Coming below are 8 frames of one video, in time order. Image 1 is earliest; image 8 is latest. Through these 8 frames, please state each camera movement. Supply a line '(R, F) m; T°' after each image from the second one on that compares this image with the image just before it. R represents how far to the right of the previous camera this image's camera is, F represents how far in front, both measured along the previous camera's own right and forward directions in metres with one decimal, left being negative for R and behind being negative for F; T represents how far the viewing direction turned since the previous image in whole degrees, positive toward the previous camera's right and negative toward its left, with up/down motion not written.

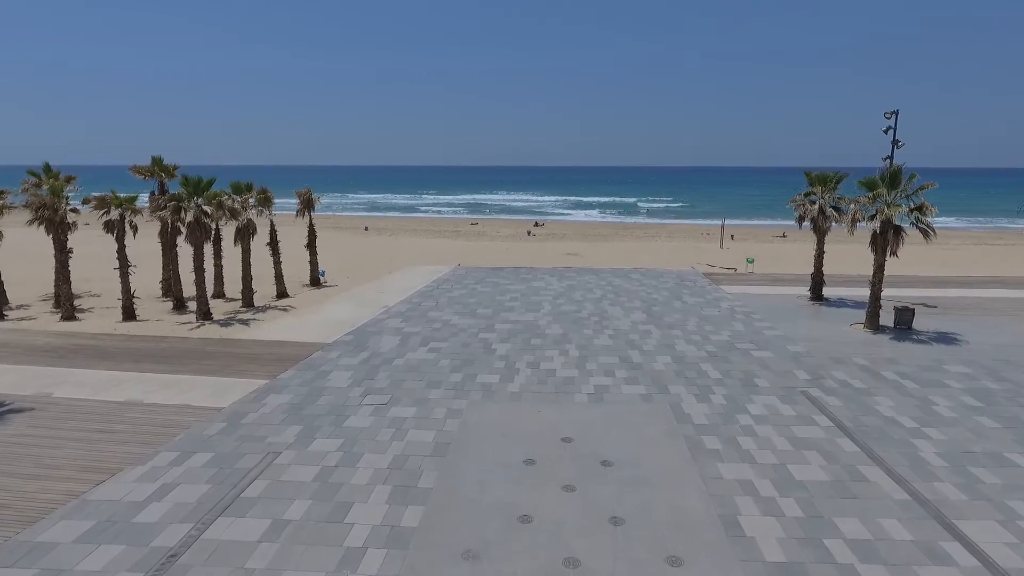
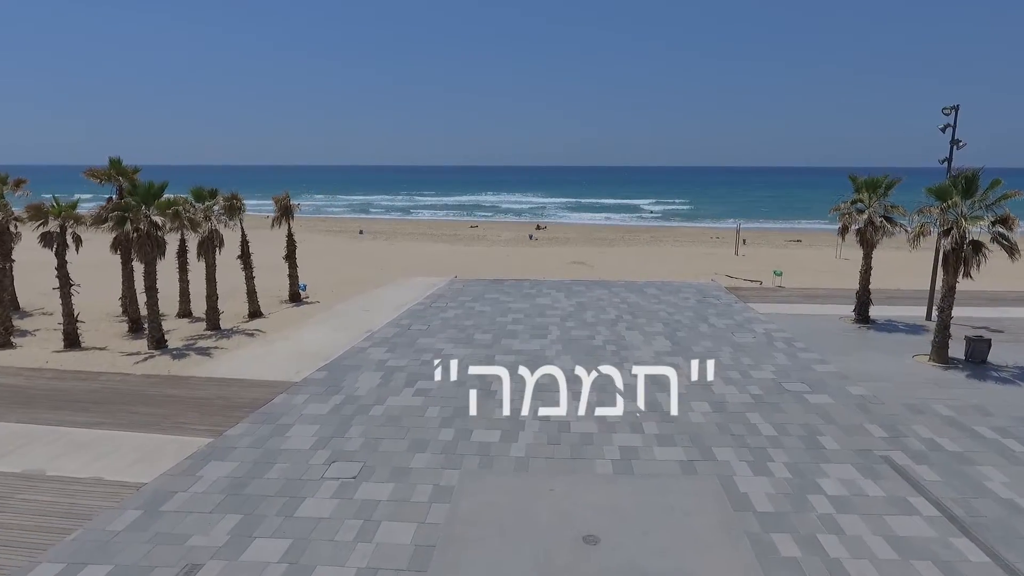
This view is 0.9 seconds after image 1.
(0.0, +1.8) m; 0°
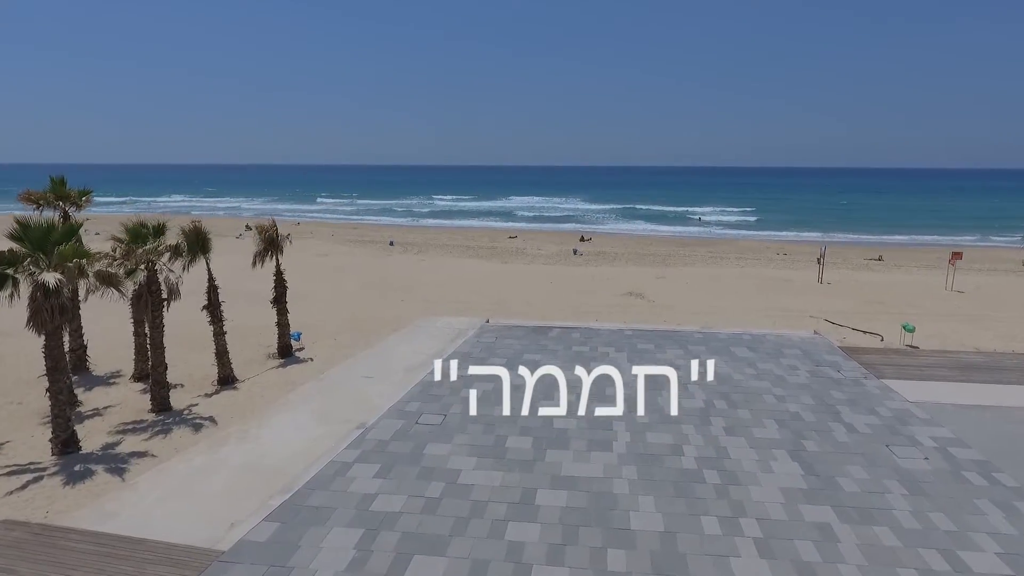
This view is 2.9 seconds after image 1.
(-0.2, +3.6) m; -4°
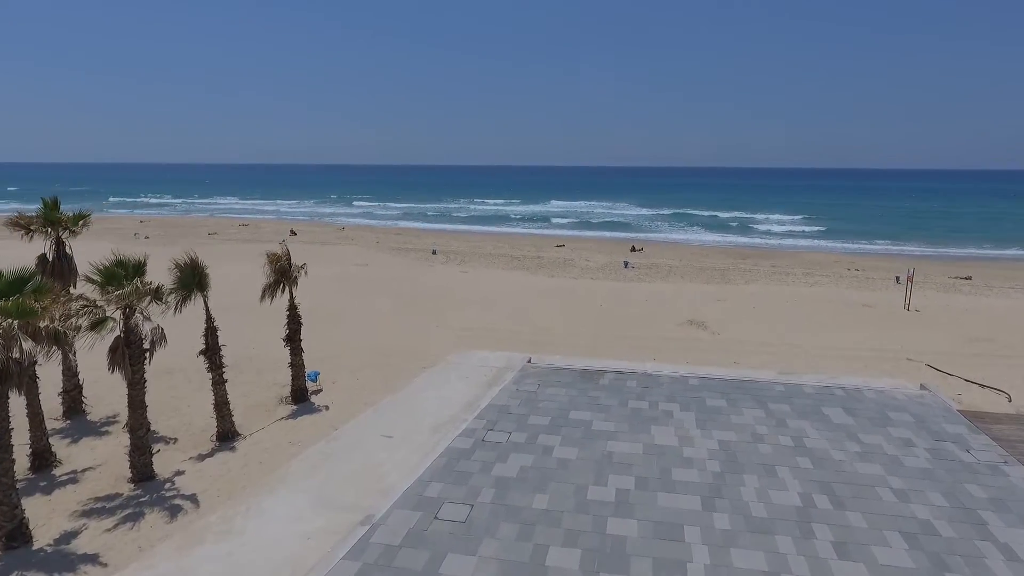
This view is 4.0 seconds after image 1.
(0.0, +1.8) m; -4°
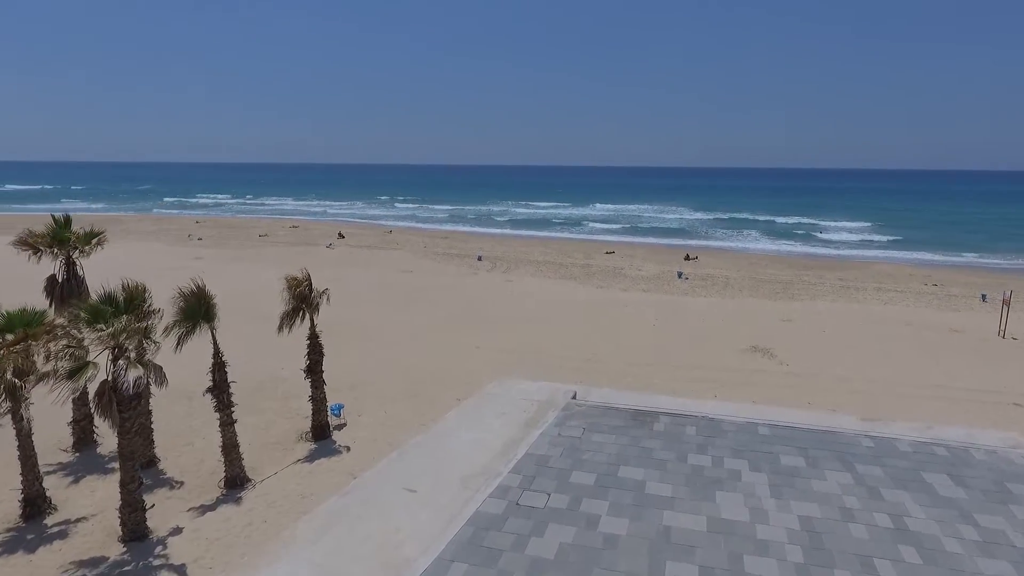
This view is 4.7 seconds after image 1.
(+0.1, +1.3) m; -4°
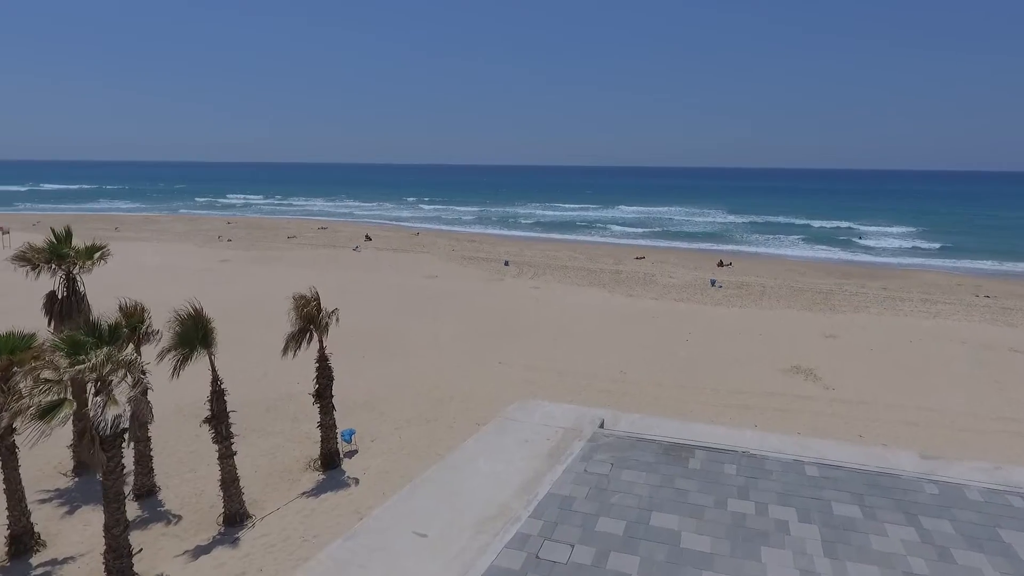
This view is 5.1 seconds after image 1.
(+0.1, +0.8) m; -3°
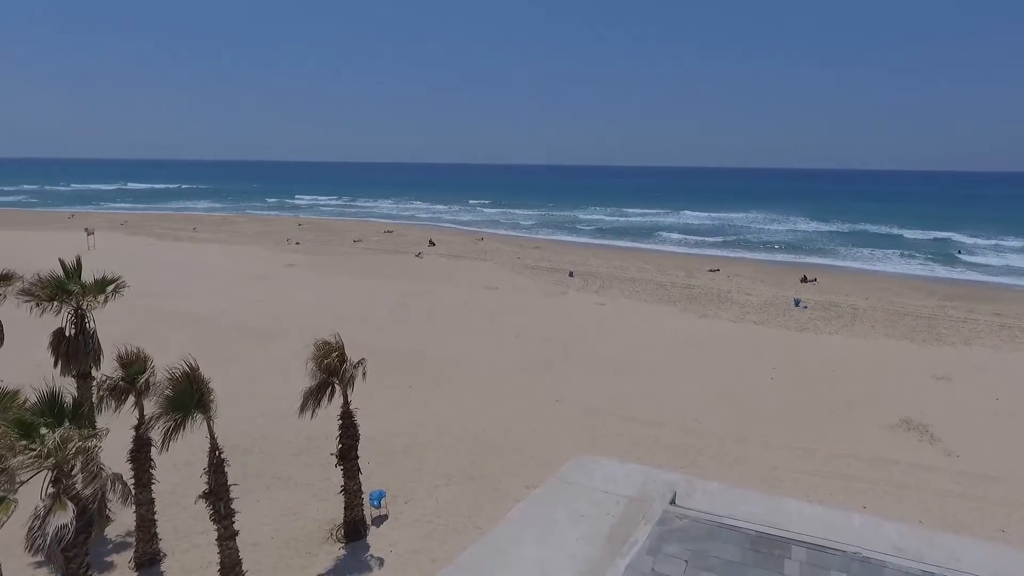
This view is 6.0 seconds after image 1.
(+0.1, +1.6) m; -6°
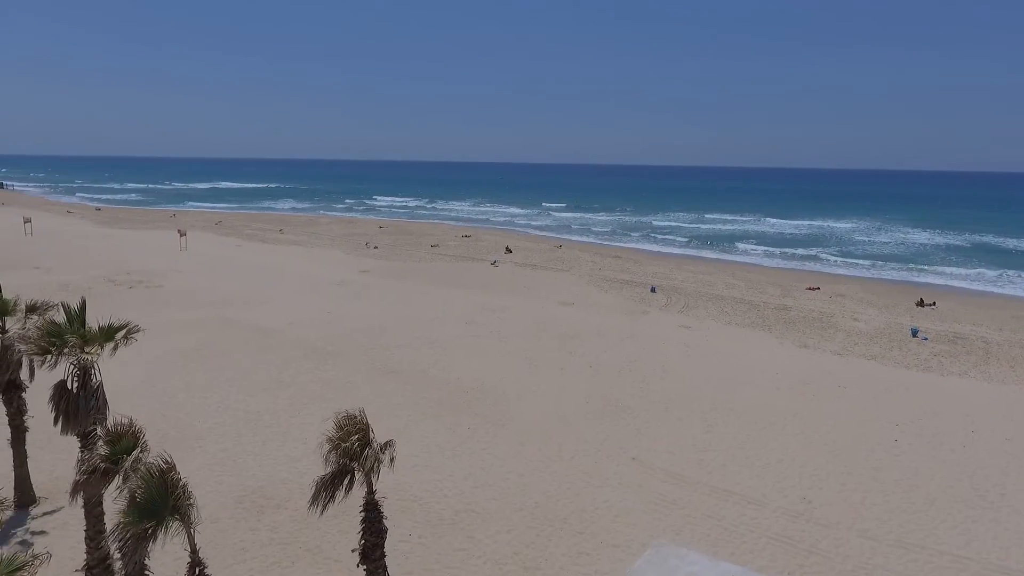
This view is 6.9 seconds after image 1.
(+0.1, +1.8) m; -7°
